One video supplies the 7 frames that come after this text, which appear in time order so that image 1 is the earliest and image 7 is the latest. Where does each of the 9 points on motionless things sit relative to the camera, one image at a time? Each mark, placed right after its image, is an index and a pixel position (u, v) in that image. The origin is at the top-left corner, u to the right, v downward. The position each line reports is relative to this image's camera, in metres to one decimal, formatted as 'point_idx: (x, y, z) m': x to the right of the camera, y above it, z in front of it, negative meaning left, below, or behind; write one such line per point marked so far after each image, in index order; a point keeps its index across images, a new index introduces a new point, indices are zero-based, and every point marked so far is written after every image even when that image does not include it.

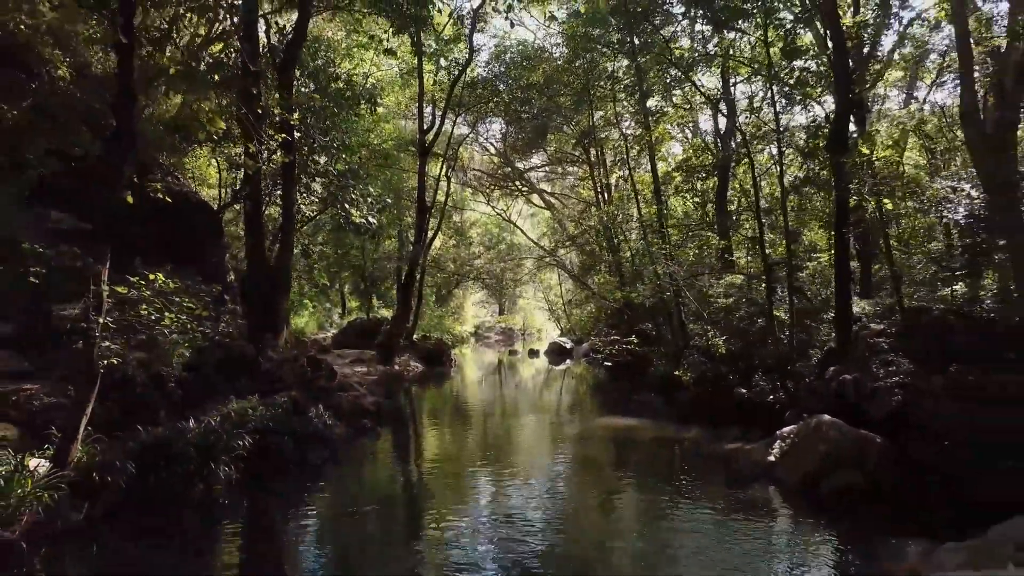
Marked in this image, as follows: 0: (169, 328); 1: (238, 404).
0: (-3.7, -0.4, +7.0) m
1: (-4.1, -1.8, +9.5) m
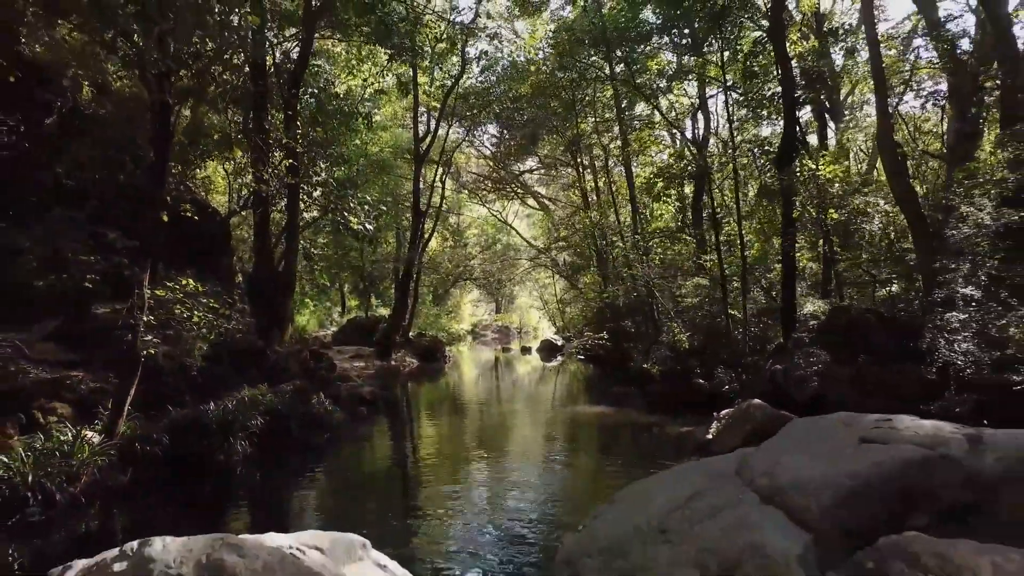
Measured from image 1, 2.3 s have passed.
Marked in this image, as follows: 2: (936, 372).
0: (-4.1, -0.5, +8.4) m
1: (-4.5, -1.8, +10.9) m
2: (+6.2, -1.2, +9.5) m
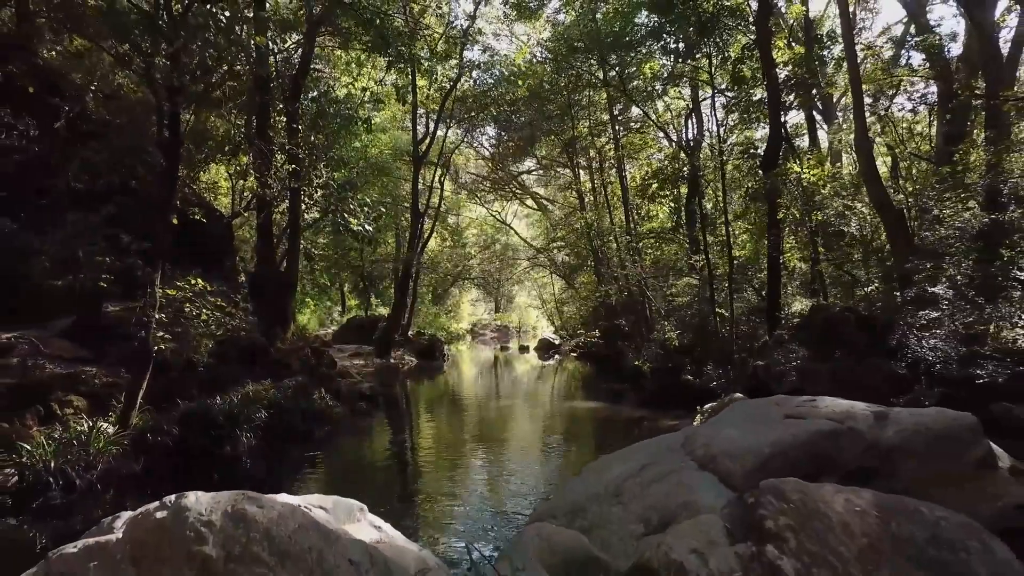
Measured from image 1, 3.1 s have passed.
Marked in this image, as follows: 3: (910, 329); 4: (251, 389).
0: (-4.3, -0.5, +8.8) m
1: (-4.6, -1.8, +11.4) m
2: (+6.1, -1.2, +9.9) m
3: (+6.2, -0.7, +10.0) m
4: (-4.6, -1.8, +11.2) m
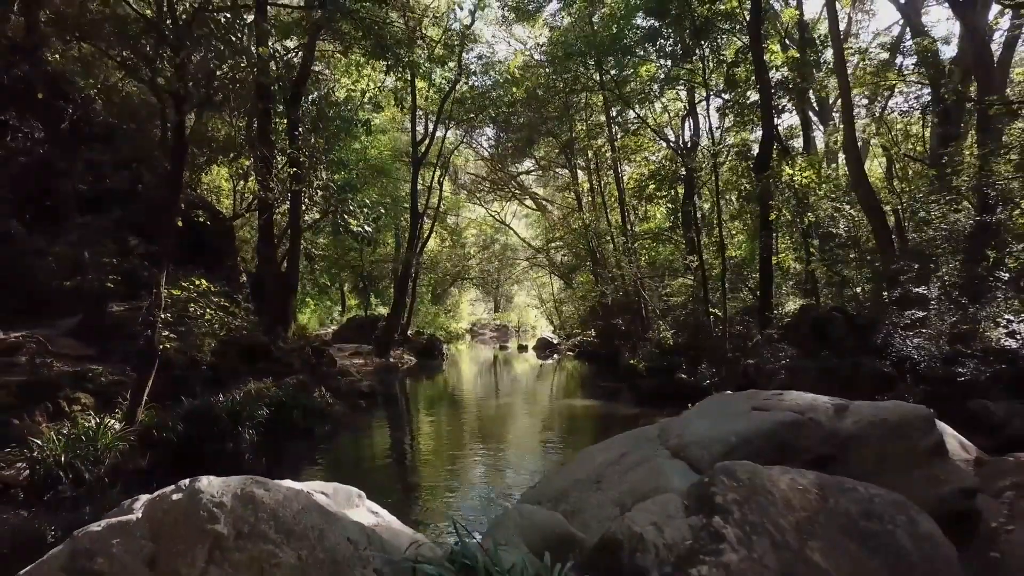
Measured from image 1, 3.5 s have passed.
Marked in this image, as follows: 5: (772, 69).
0: (-4.3, -0.5, +9.1) m
1: (-4.7, -1.8, +11.6) m
2: (+6.1, -1.2, +10.2) m
3: (+6.1, -0.7, +10.2) m
4: (-4.7, -1.8, +11.5) m
5: (+5.8, +4.8, +14.1) m
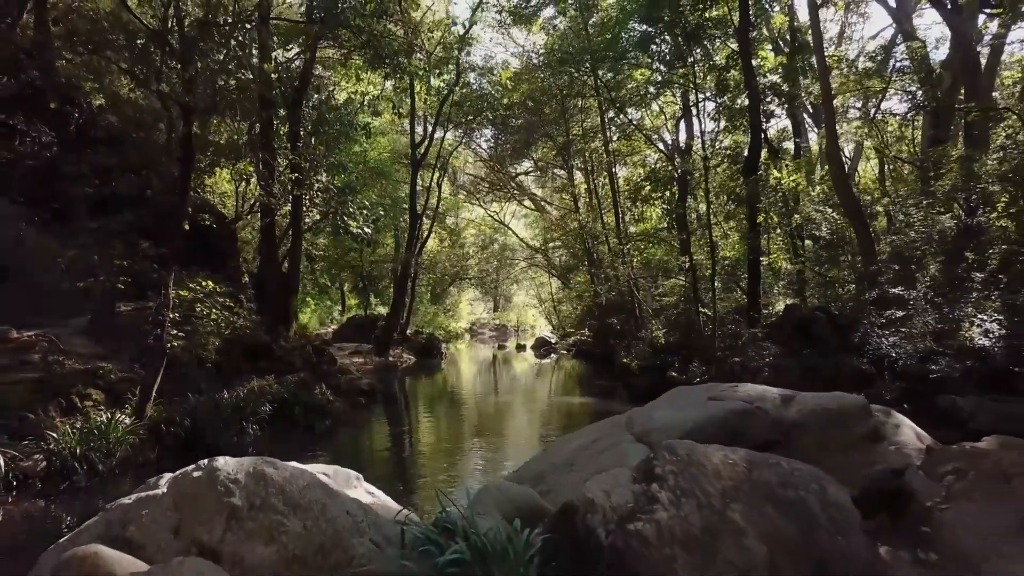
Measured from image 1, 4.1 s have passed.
0: (-4.4, -0.5, +9.5) m
1: (-4.8, -1.8, +12.0) m
2: (+6.0, -1.2, +10.6) m
3: (+6.0, -0.7, +10.6) m
4: (-4.8, -1.8, +11.9) m
5: (+5.6, +4.8, +14.5) m
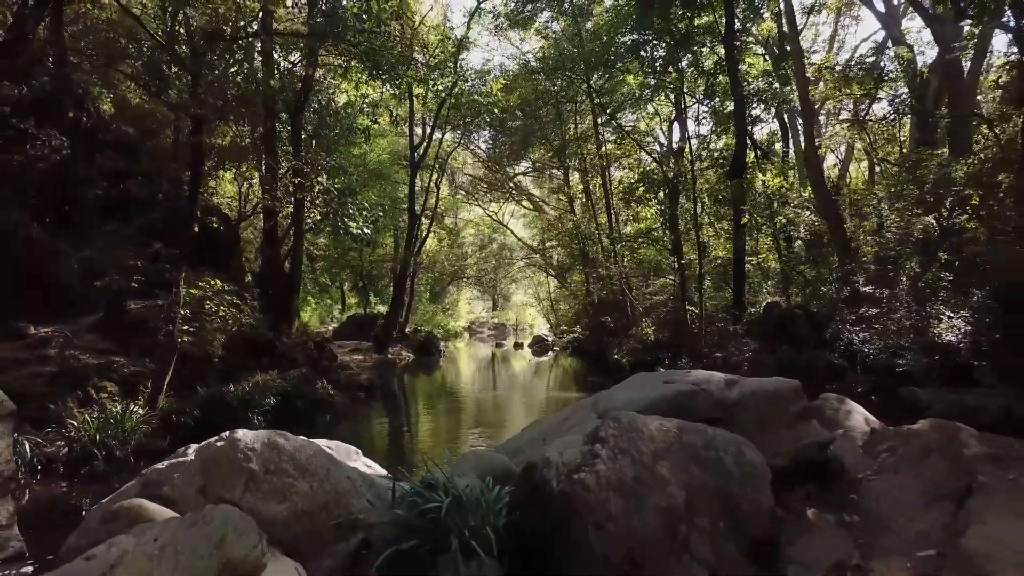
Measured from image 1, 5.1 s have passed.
0: (-4.6, -0.5, +10.0) m
1: (-4.9, -1.8, +12.5) m
2: (+5.8, -1.2, +11.1) m
3: (+5.9, -0.7, +11.2) m
4: (-4.9, -1.8, +12.4) m
5: (+5.5, +4.9, +15.0) m
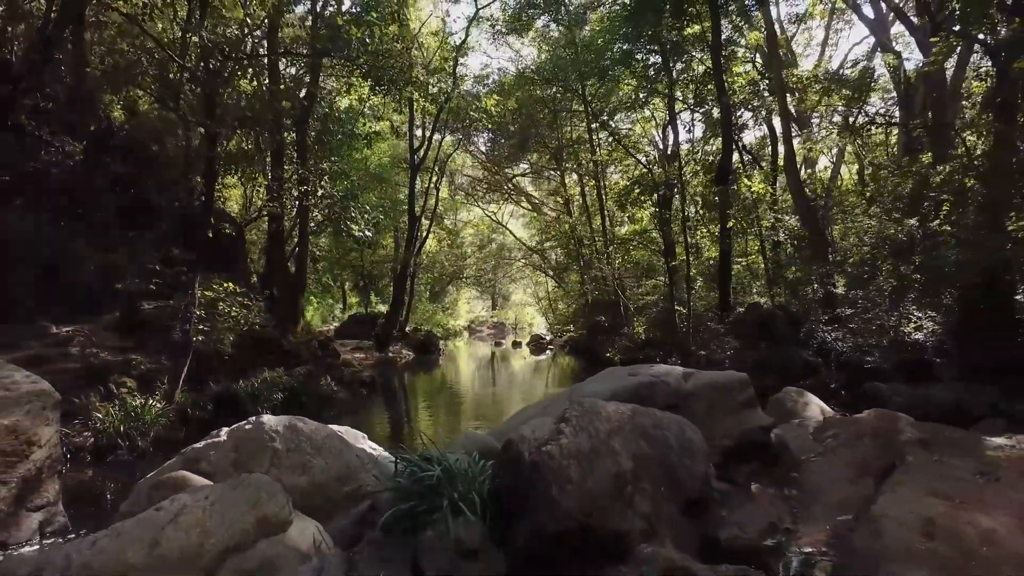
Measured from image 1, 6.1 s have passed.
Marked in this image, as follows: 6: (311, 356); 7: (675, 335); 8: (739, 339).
0: (-4.7, -0.5, +10.7) m
1: (-5.0, -1.8, +13.2) m
2: (+5.7, -1.2, +11.8) m
3: (+5.8, -0.7, +11.8) m
4: (-5.0, -1.8, +13.1) m
5: (+5.4, +4.8, +15.7) m
6: (-4.9, -1.7, +15.6) m
7: (+4.5, -1.4, +17.4) m
8: (+4.7, -1.1, +13.1) m
